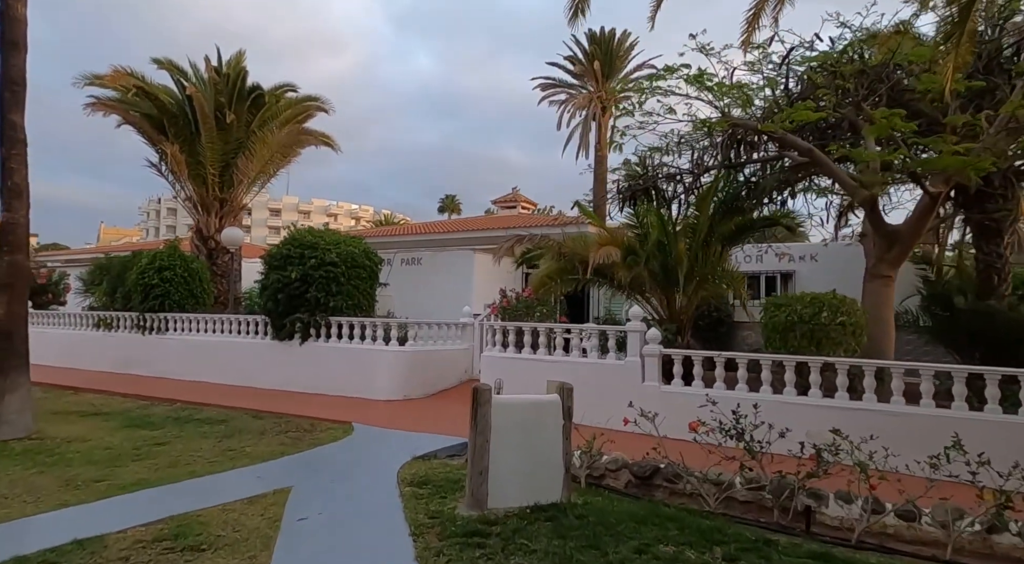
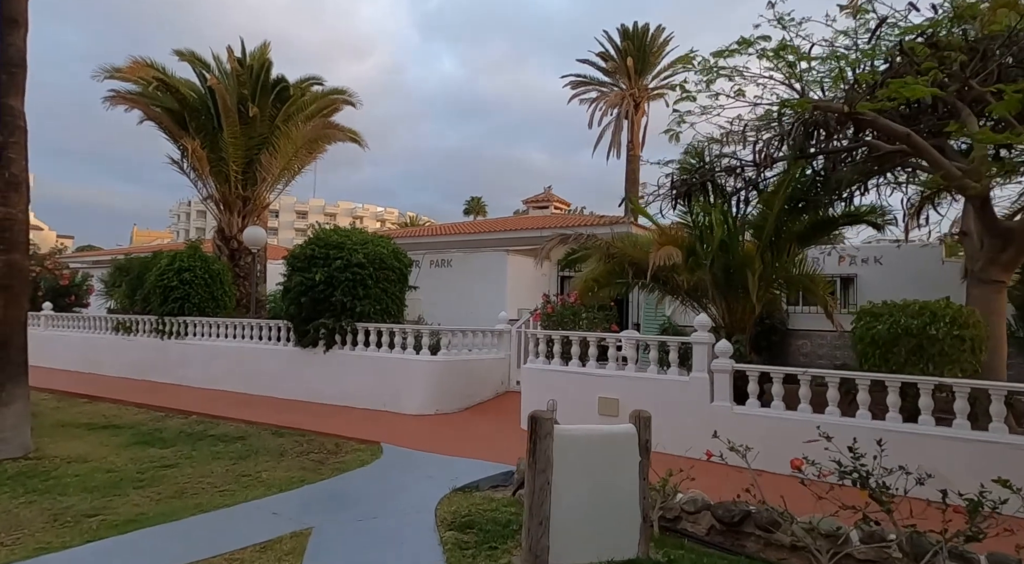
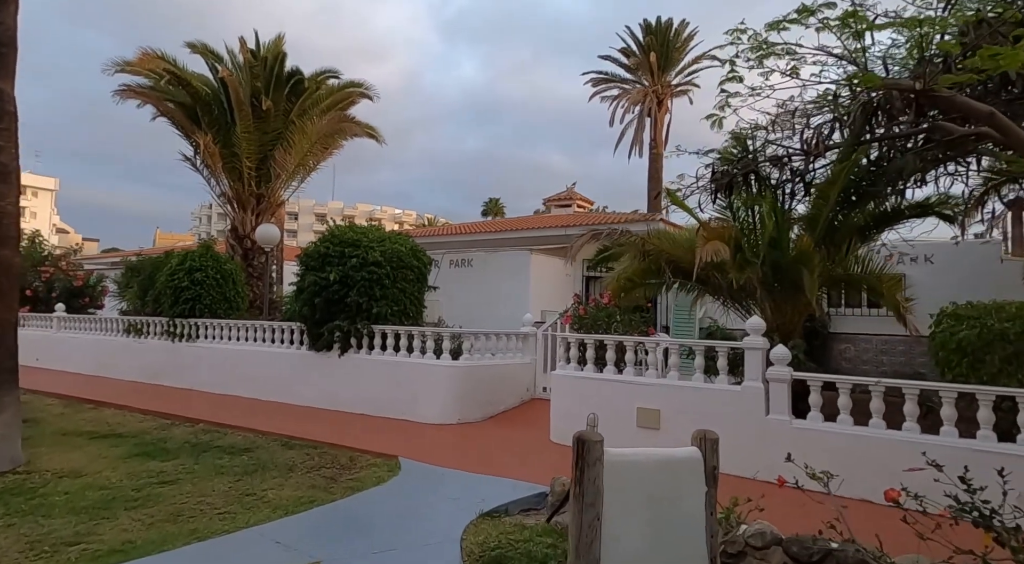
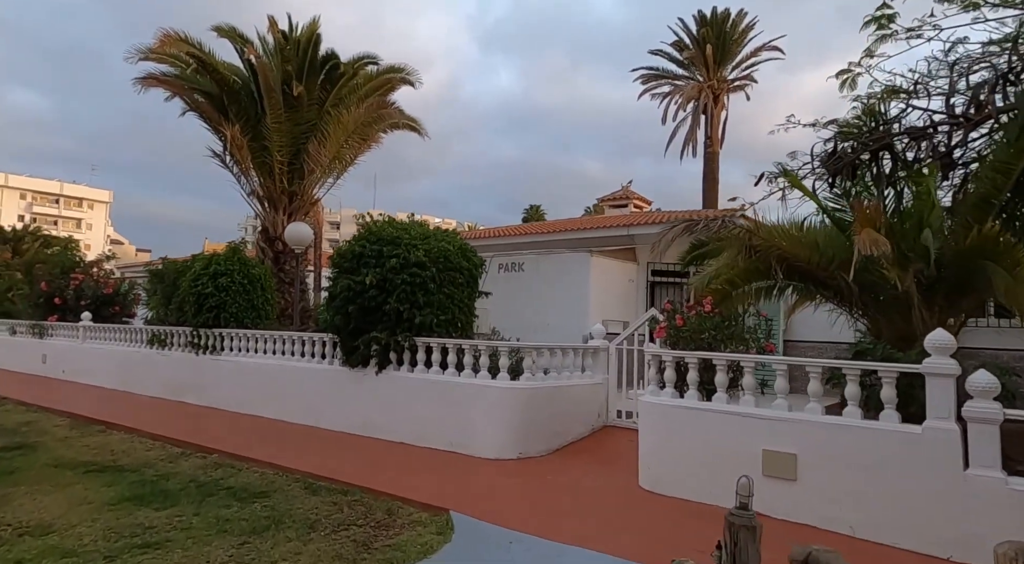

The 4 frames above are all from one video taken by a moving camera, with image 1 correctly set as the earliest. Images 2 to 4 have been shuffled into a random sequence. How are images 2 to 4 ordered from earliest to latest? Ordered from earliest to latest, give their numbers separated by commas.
2, 3, 4
